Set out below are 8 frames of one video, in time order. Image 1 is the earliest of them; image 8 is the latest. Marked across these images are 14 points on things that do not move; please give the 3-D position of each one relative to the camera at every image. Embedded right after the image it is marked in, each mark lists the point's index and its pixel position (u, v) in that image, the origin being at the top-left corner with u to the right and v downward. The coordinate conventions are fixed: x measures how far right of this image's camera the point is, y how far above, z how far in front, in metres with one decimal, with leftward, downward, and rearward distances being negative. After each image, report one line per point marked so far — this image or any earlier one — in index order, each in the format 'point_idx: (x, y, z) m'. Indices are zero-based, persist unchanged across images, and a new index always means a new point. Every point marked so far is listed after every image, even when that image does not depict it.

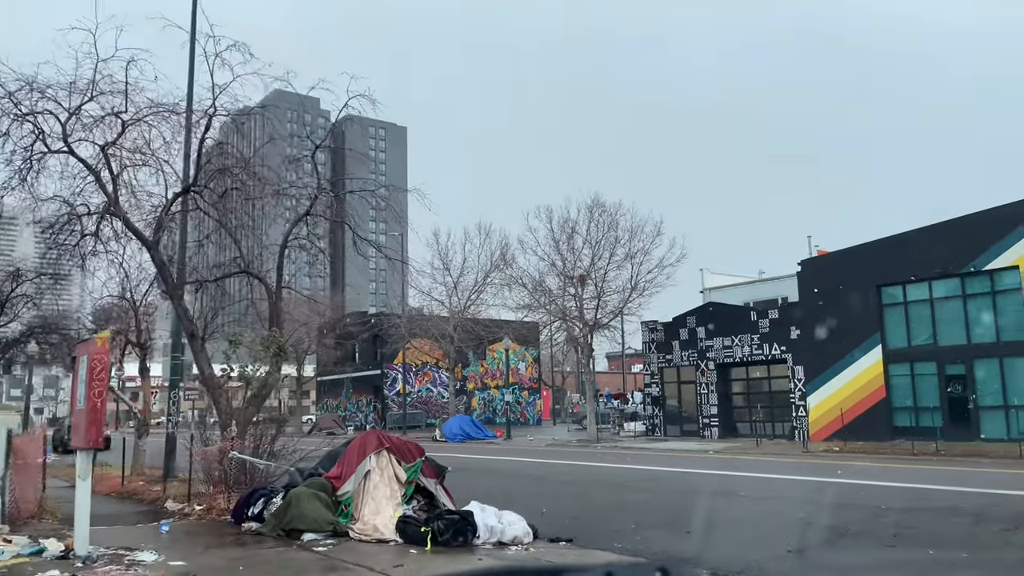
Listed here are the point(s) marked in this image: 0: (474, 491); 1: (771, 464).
0: (-0.7, -3.8, +14.9) m
1: (+6.3, -4.3, +19.3) m
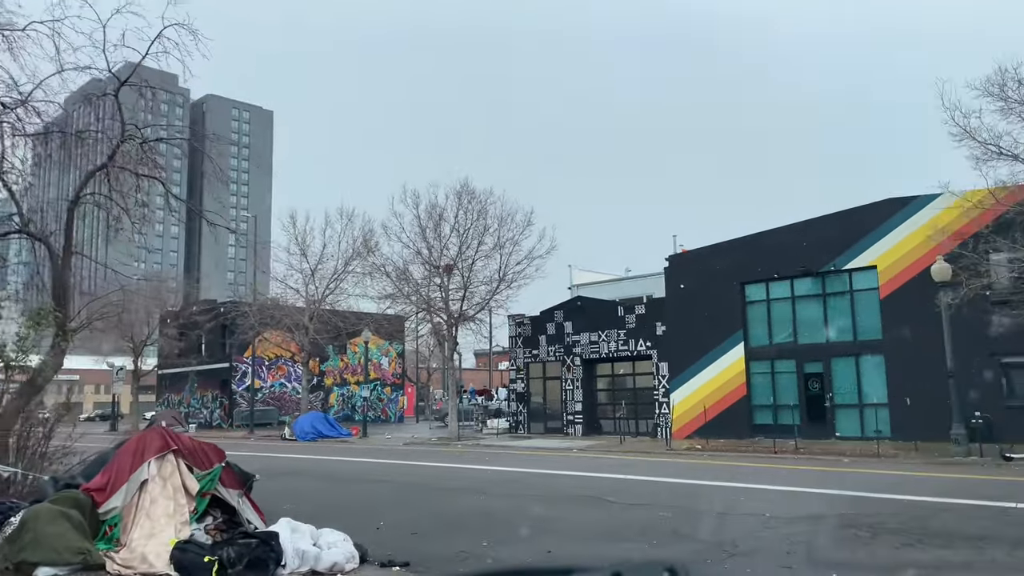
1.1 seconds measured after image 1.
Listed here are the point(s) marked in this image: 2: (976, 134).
0: (-3.3, -3.4, +12.8) m
1: (+2.9, -4.0, +18.2) m
2: (+10.9, +3.6, +18.9) m
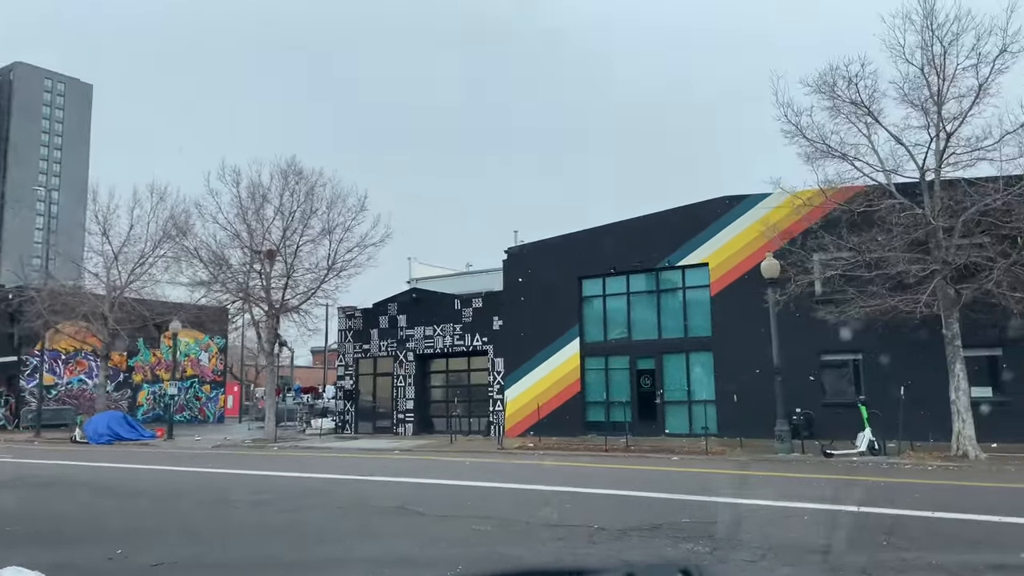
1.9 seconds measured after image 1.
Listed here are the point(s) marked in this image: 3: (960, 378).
0: (-6.0, -3.0, +10.3) m
1: (-1.0, -3.8, +16.8) m
2: (+6.9, +3.7, +19.0) m
3: (+9.5, -1.9, +17.1) m
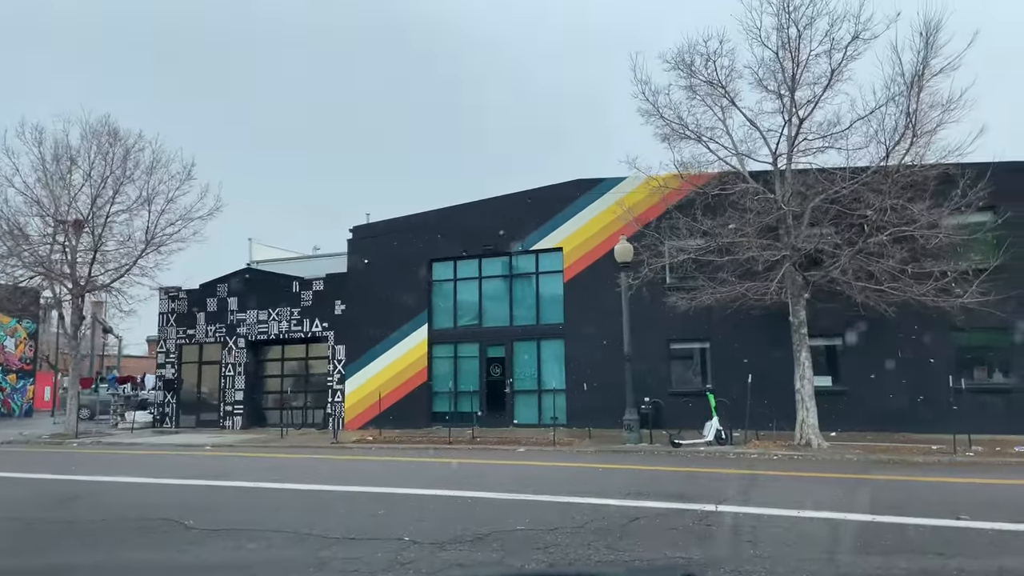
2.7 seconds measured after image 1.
0: (-7.9, -2.4, +7.5) m
1: (-4.2, -3.3, +14.8) m
2: (+3.4, +4.1, +18.3) m
3: (+6.2, -1.7, +16.9) m
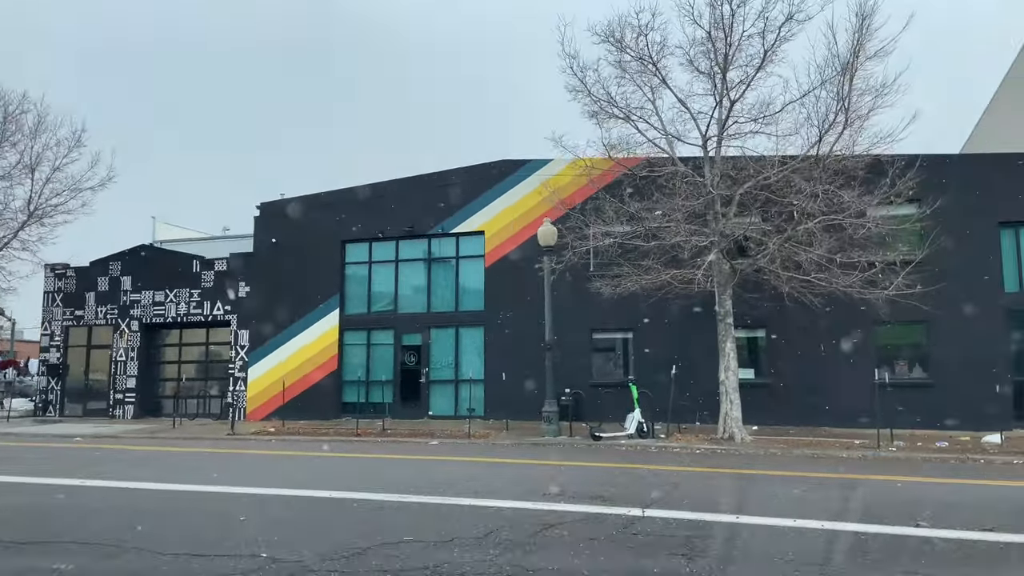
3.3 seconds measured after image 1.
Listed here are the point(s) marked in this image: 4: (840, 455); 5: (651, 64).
0: (-8.7, -2.0, +5.6) m
1: (-5.7, -2.8, +13.3) m
2: (+1.7, +4.4, +17.4) m
3: (+4.4, -1.4, +16.3) m
4: (+6.0, -3.0, +14.6) m
5: (+3.0, +4.8, +17.1) m
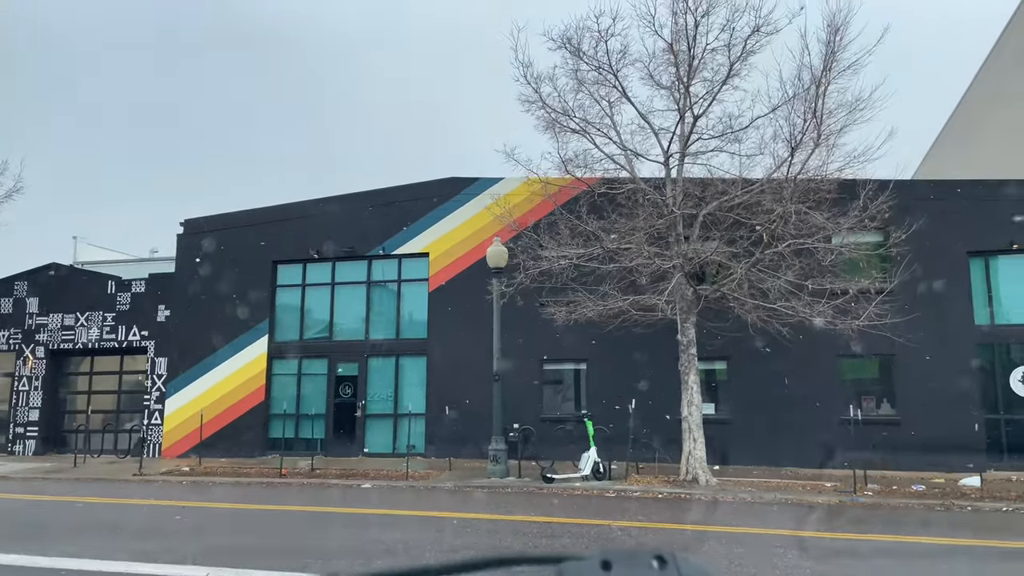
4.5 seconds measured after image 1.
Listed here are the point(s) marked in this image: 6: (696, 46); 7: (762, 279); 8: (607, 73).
0: (-9.1, -1.9, +3.5) m
1: (-6.5, -3.1, +11.3) m
2: (+0.7, +3.8, +16.1) m
3: (+3.4, -1.9, +15.0) m
4: (+5.0, -3.5, +13.4) m
5: (+2.0, +4.2, +16.0) m
6: (+3.7, +4.9, +16.1) m
7: (+4.6, +0.2, +14.8) m
8: (+1.9, +4.3, +16.0) m
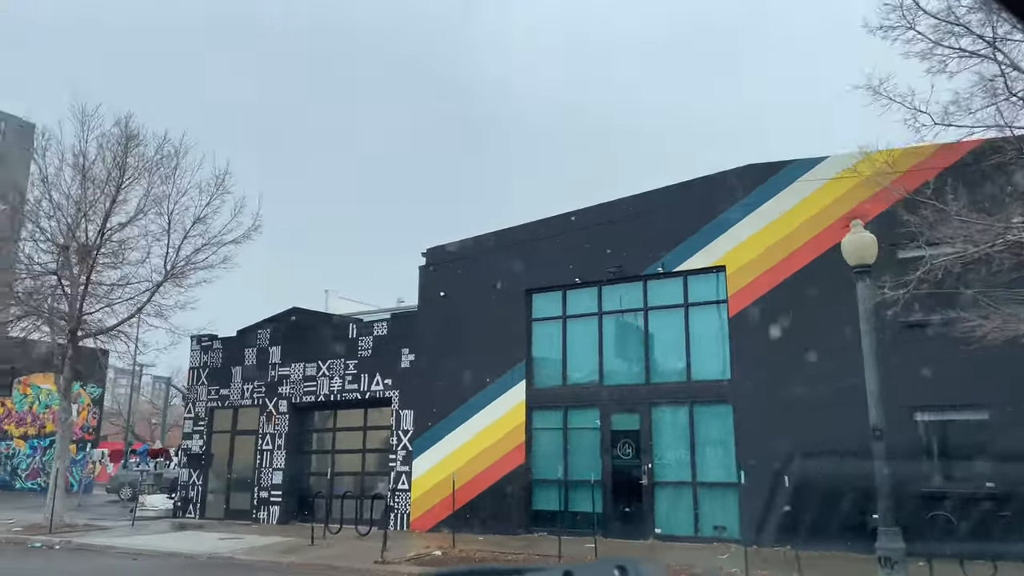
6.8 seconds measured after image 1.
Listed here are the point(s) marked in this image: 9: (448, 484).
0: (-7.2, -1.8, +0.9) m
1: (-2.5, -3.2, +7.5) m
2: (+5.5, +3.8, +10.7) m
3: (+8.0, -1.8, +8.4) m
4: (+9.2, -3.1, +6.3) m
5: (+6.7, +4.3, +10.2) m
6: (+8.3, +5.0, +9.8) m
7: (+9.0, +0.4, +8.0) m
8: (+6.6, +4.3, +10.2) m
9: (-1.4, -4.3, +17.8) m
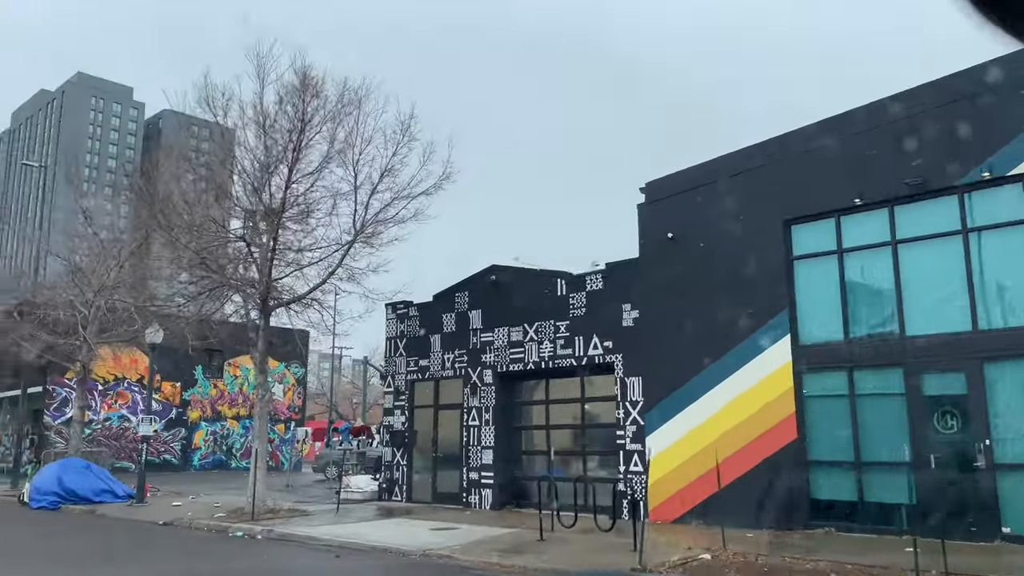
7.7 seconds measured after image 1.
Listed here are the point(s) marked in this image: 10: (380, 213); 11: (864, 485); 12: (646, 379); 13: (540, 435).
0: (-6.1, -1.5, -0.9) m
1: (-0.1, -2.5, +4.6) m
2: (+8.0, +5.0, +5.8) m
3: (+10.3, -0.5, +3.2) m
4: (+11.1, -1.9, +0.9) m
5: (+9.0, +5.5, +5.1) m
6: (+10.5, +6.3, +4.3) m
7: (+11.1, +1.8, +2.5) m
8: (+9.0, +5.6, +5.1) m
9: (+3.3, -3.2, +14.4) m
10: (-3.0, +1.6, +18.4) m
11: (+5.6, -3.1, +12.7) m
12: (+2.6, -1.8, +15.7) m
13: (+0.7, -3.3, +18.1) m
